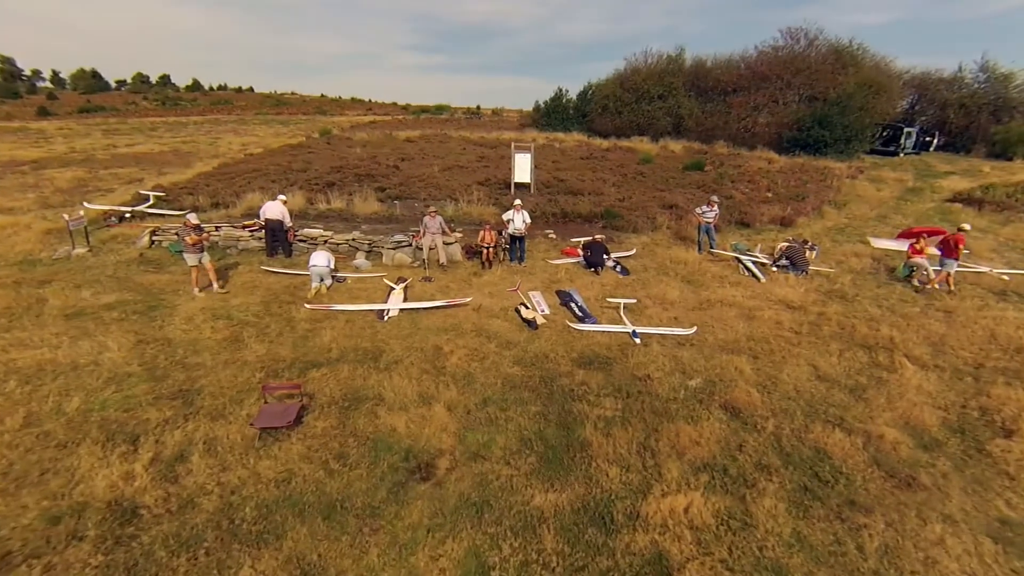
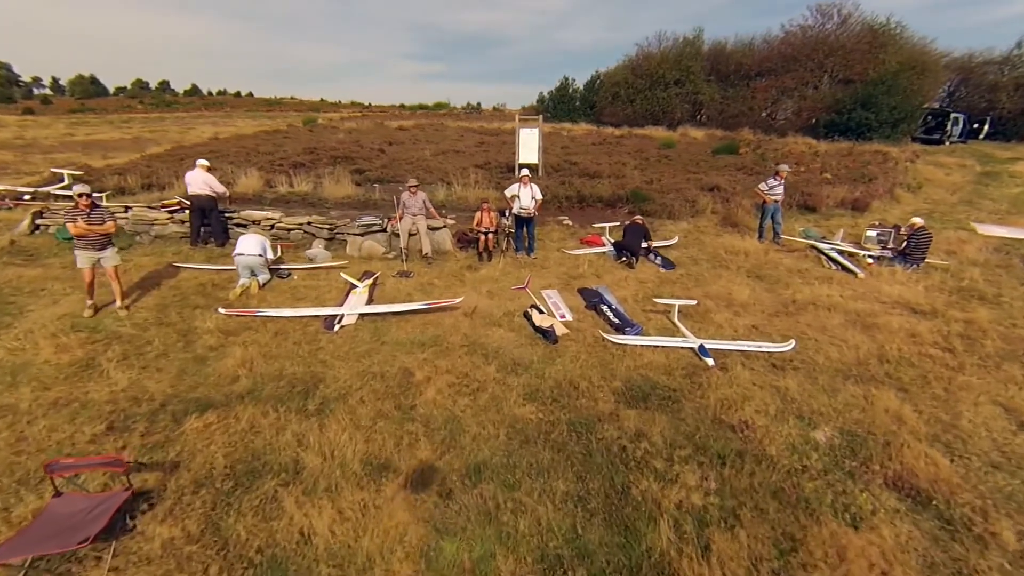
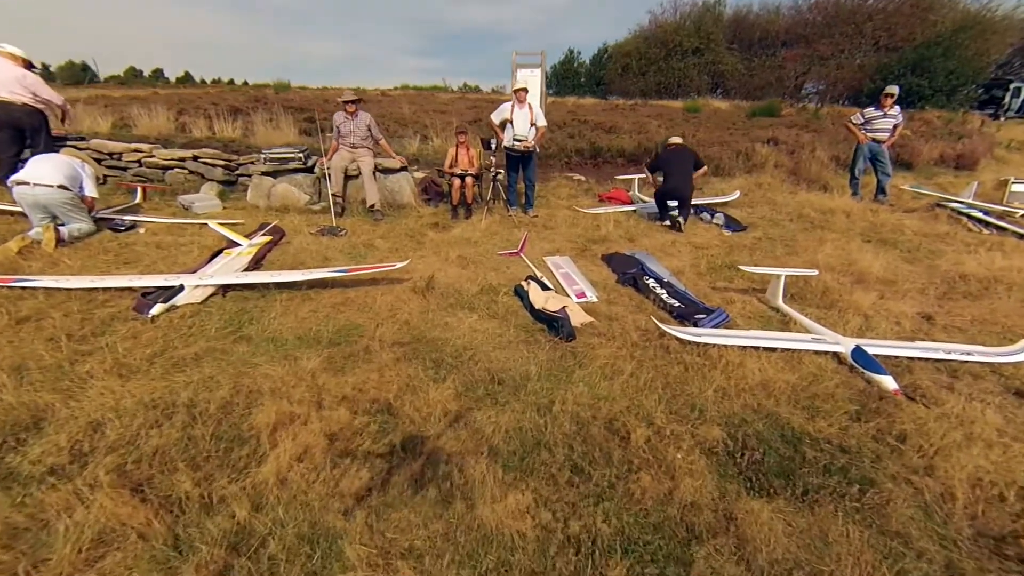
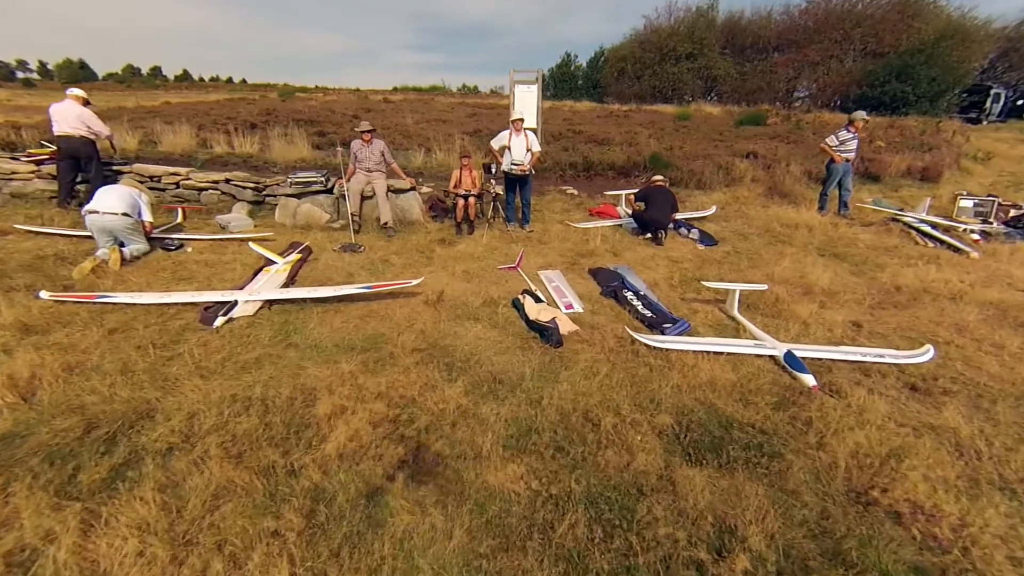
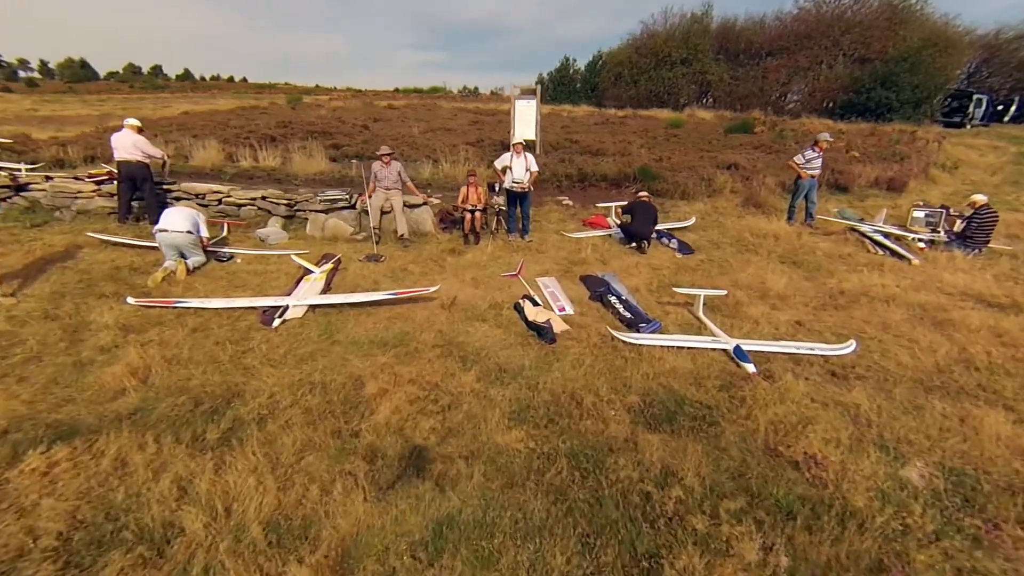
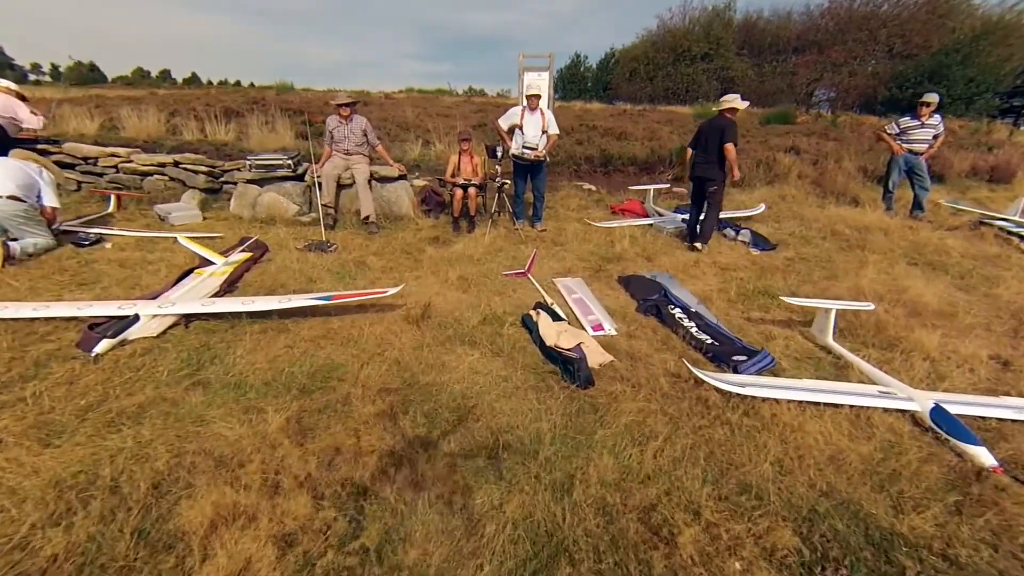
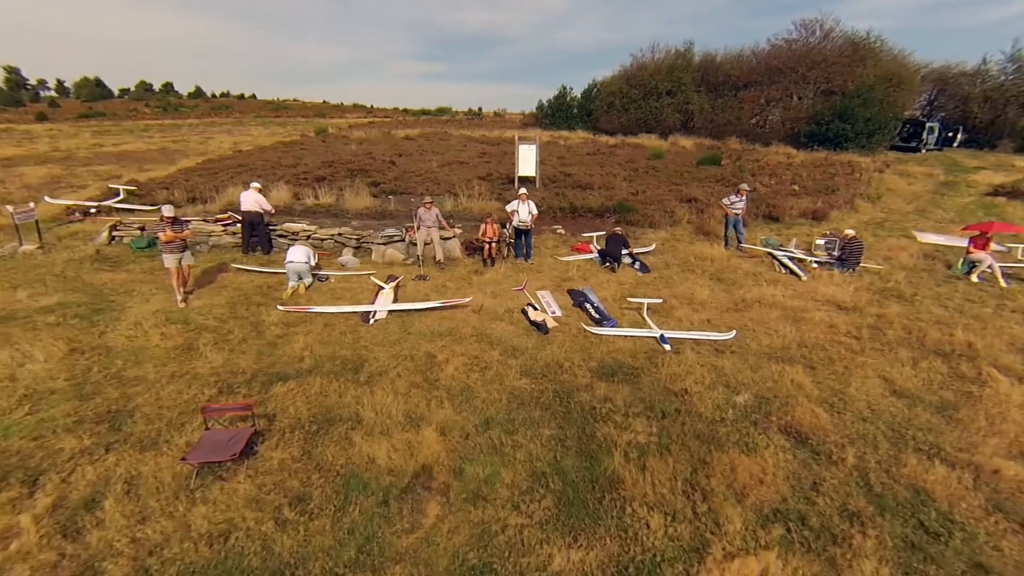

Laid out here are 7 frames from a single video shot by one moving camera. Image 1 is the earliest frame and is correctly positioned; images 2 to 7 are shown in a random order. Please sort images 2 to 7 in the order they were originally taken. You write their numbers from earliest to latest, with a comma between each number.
7, 2, 5, 4, 3, 6
